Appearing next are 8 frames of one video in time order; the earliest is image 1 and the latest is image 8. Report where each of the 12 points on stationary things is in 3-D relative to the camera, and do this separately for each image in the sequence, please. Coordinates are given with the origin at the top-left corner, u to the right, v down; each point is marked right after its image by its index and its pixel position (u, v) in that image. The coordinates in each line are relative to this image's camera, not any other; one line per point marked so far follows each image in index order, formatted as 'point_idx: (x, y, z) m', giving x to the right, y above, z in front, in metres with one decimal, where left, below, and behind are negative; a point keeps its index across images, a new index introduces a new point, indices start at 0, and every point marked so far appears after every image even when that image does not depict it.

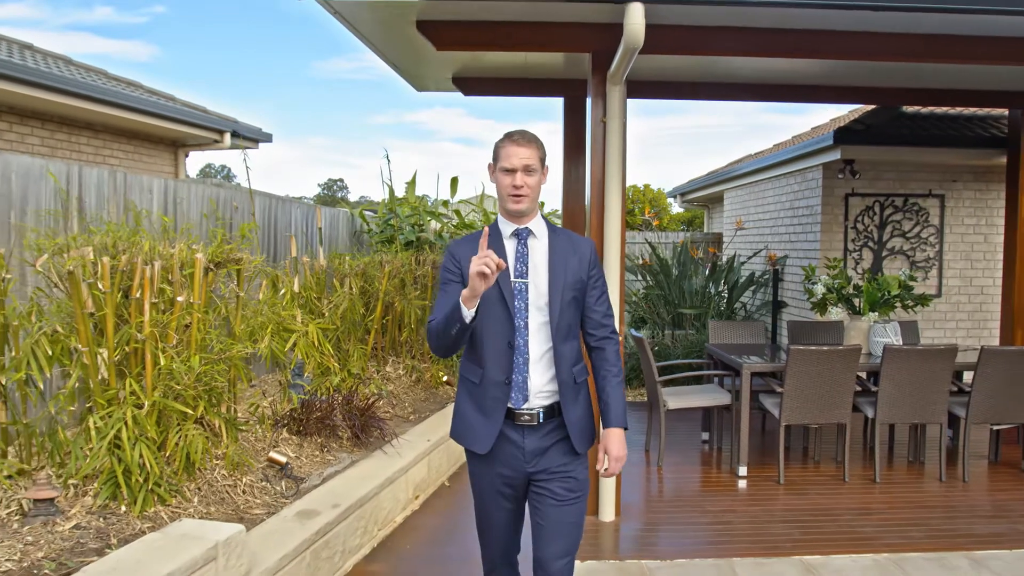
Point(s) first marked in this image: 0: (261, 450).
0: (-1.1, -0.7, +3.2) m
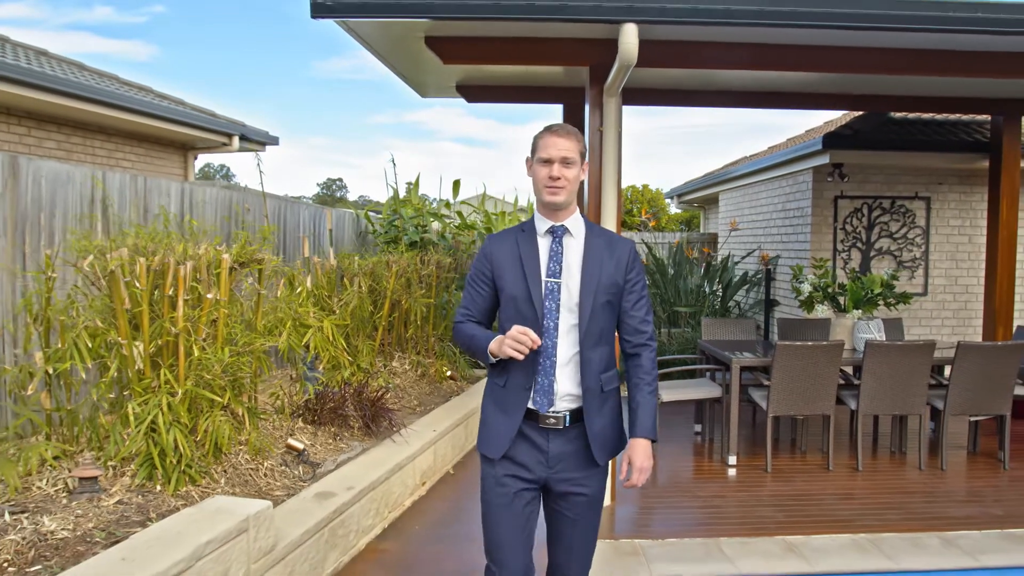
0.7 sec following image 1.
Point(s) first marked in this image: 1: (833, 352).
0: (-1.1, -0.7, +3.4) m
1: (+2.0, -0.4, +4.3) m
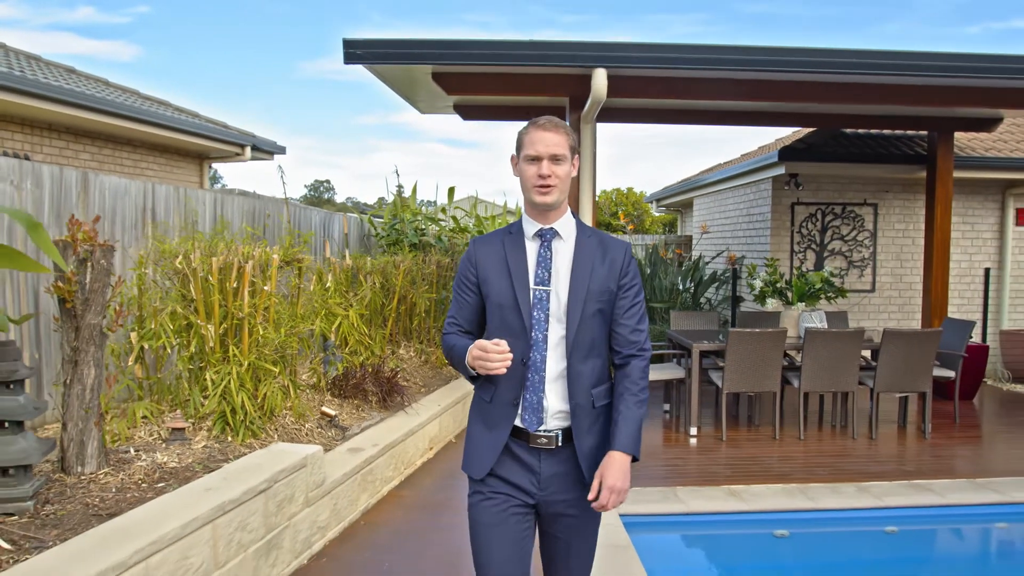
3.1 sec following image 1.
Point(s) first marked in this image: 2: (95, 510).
0: (-1.1, -0.7, +4.1) m
1: (+2.0, -0.4, +5.1) m
2: (-1.4, -0.7, +2.3) m
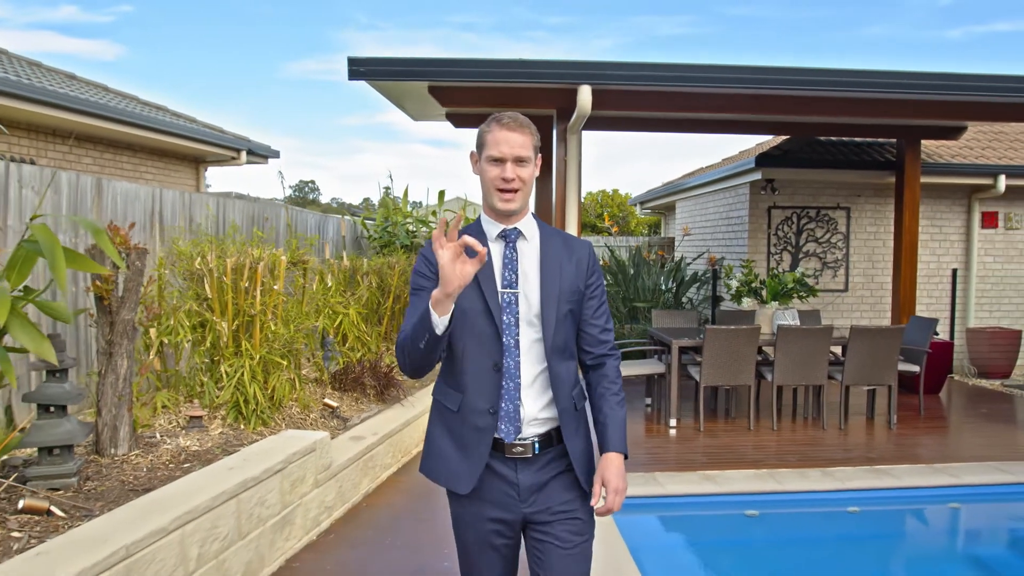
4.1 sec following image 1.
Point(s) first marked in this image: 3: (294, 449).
0: (-1.2, -0.7, +4.3) m
1: (+1.9, -0.4, +5.4) m
2: (-1.4, -0.7, +2.5) m
3: (-1.0, -0.7, +3.1) m
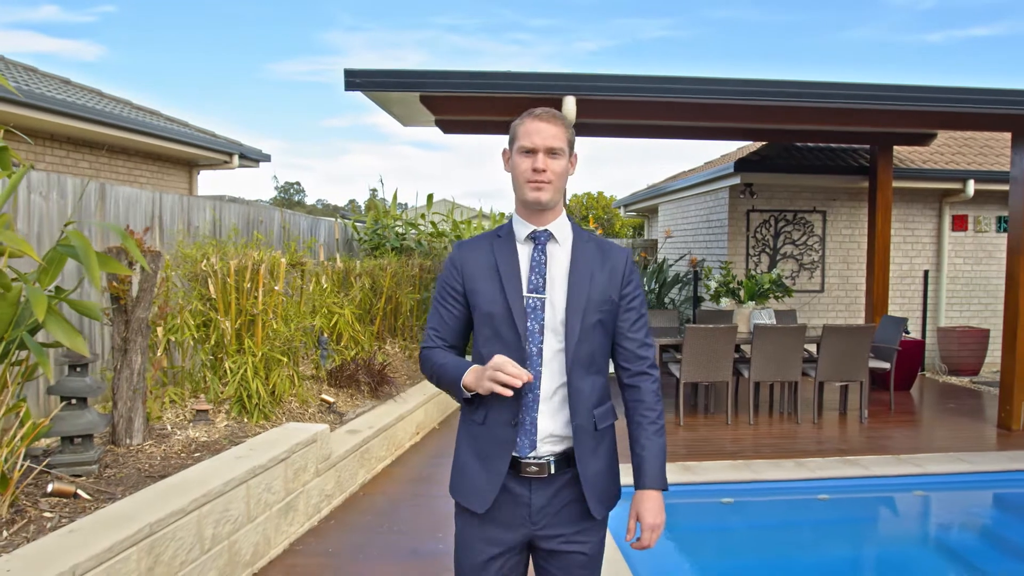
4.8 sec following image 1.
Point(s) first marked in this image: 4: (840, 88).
0: (-1.3, -0.7, +4.5) m
1: (+1.8, -0.4, +5.6) m
2: (-1.4, -0.7, +2.7) m
3: (-1.0, -0.7, +3.2) m
4: (+2.5, +1.5, +5.3) m
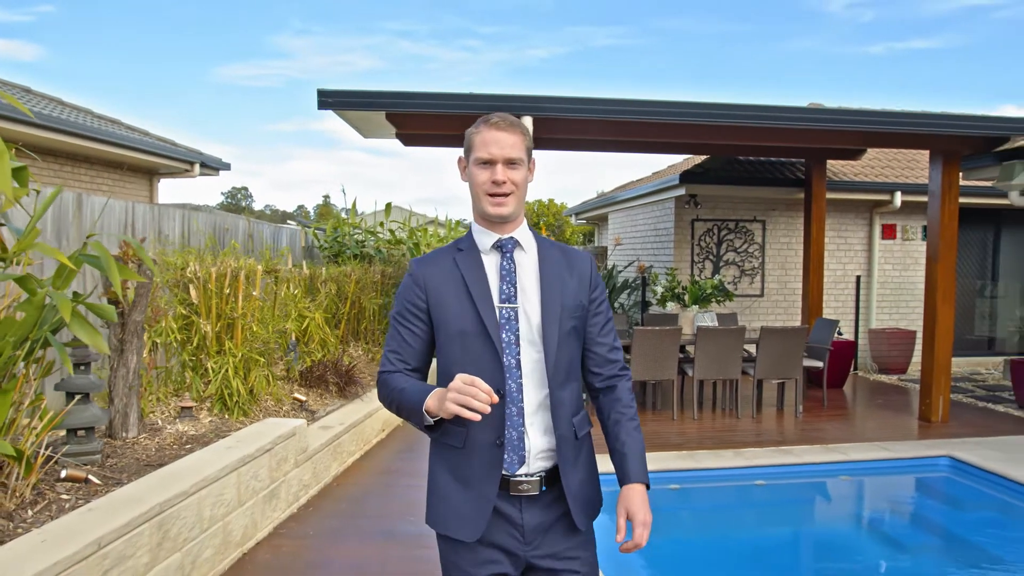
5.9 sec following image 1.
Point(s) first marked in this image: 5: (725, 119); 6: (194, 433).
0: (-1.5, -0.7, +4.8) m
1: (+1.4, -0.4, +6.1) m
2: (-1.6, -0.7, +2.9) m
3: (-1.2, -0.7, +3.5) m
4: (+2.2, +1.5, +5.8) m
5: (+1.8, +1.4, +5.8) m
6: (-1.6, -0.7, +3.4) m
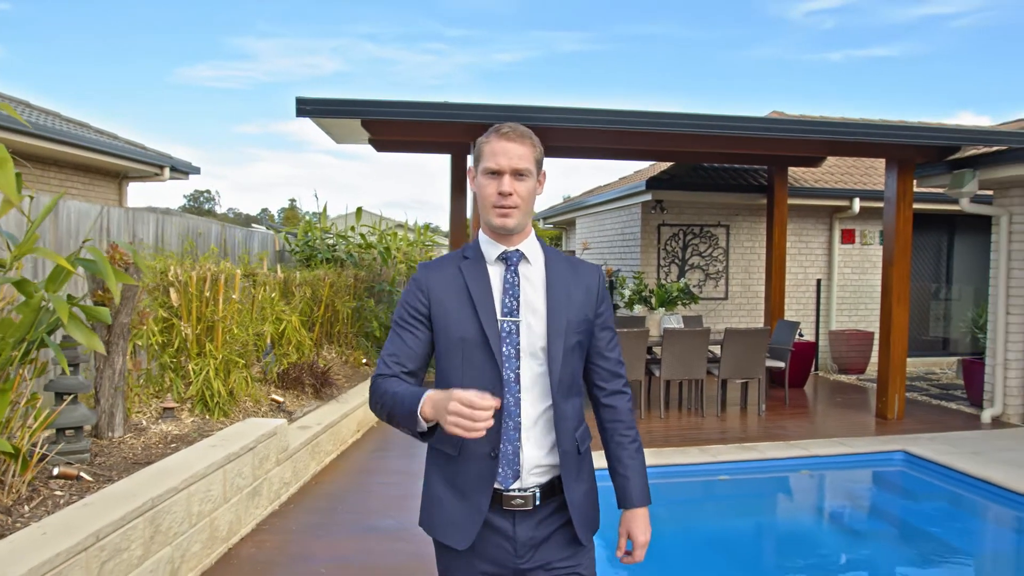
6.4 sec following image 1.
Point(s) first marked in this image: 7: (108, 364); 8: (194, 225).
0: (-1.7, -0.7, +4.8) m
1: (+1.2, -0.4, +6.3) m
2: (-1.7, -0.8, +3.0) m
3: (-1.3, -0.8, +3.6) m
4: (+2.0, +1.5, +6.0) m
5: (+1.5, +1.4, +6.0) m
6: (-1.7, -0.7, +3.5) m
7: (-1.9, -0.4, +3.2) m
8: (-3.0, +0.6, +6.6) m
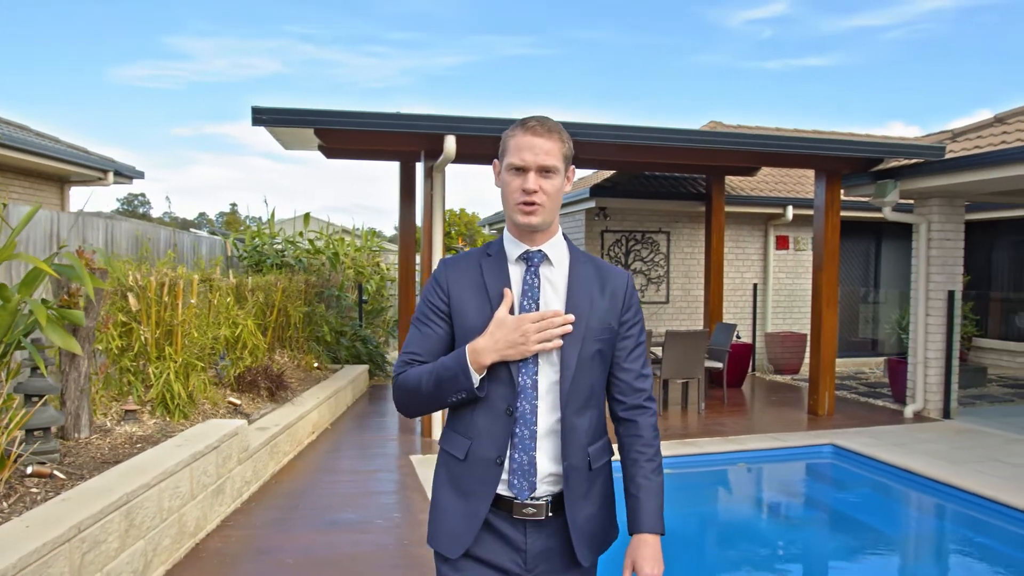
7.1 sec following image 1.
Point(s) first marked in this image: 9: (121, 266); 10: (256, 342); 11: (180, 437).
0: (-2.0, -0.8, +4.9) m
1: (+0.7, -0.5, +6.6) m
2: (-1.9, -0.8, +3.1) m
3: (-1.6, -0.8, +3.7) m
4: (+1.5, +1.5, +6.4) m
5: (+1.1, +1.4, +6.3) m
6: (-1.9, -0.8, +3.6) m
7: (-2.1, -0.4, +3.3) m
8: (-3.5, +0.5, +6.6) m
9: (-2.4, +0.1, +4.2) m
10: (-2.1, -0.5, +5.7) m
11: (-1.7, -0.8, +3.6) m
